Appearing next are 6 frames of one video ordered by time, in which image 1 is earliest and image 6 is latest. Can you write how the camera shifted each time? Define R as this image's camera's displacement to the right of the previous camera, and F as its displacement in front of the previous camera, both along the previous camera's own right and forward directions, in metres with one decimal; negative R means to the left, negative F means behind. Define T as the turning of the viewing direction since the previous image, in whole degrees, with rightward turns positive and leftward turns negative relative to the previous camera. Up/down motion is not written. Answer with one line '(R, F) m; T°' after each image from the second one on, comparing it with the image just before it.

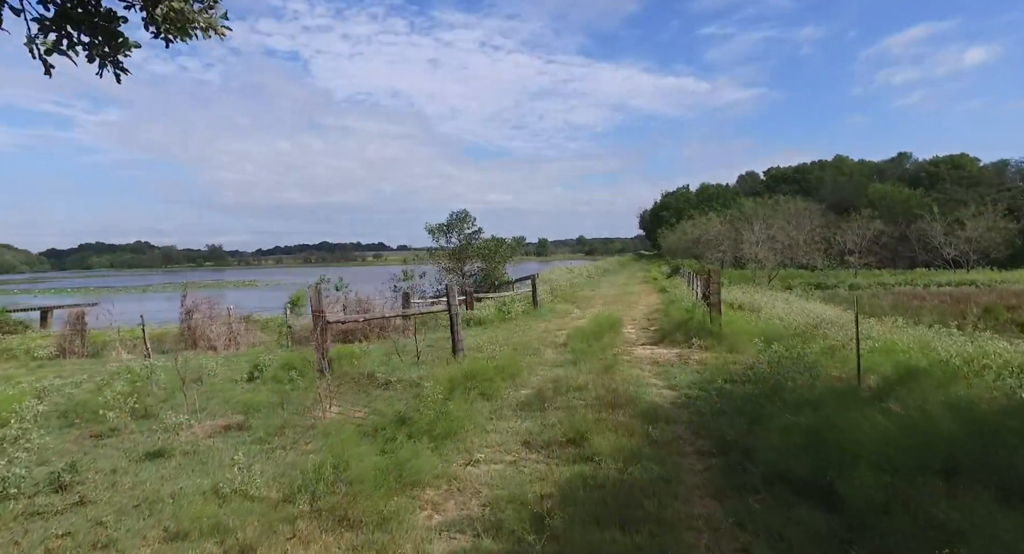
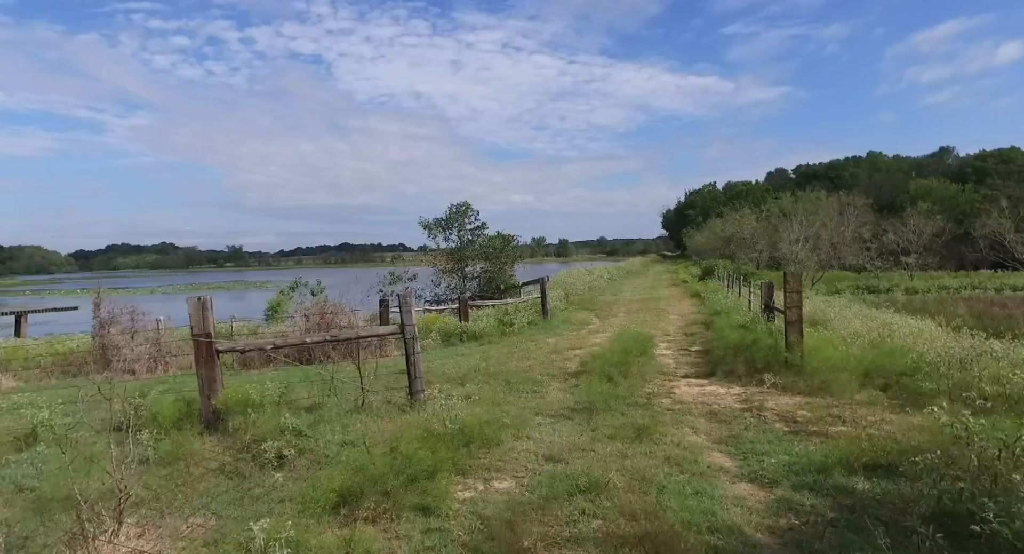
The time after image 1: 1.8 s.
(+0.4, +3.7) m; -2°
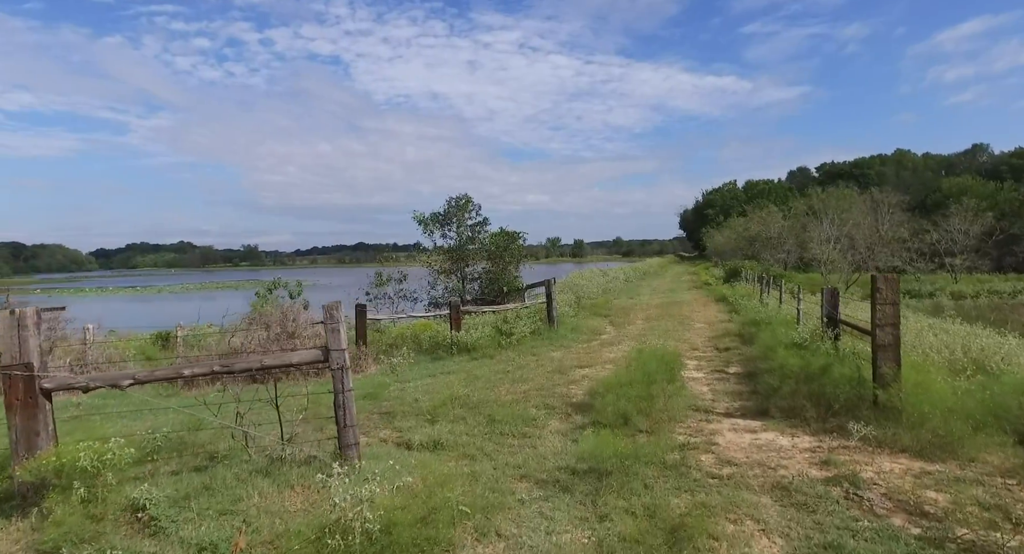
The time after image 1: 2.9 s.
(+0.4, +2.4) m; -1°
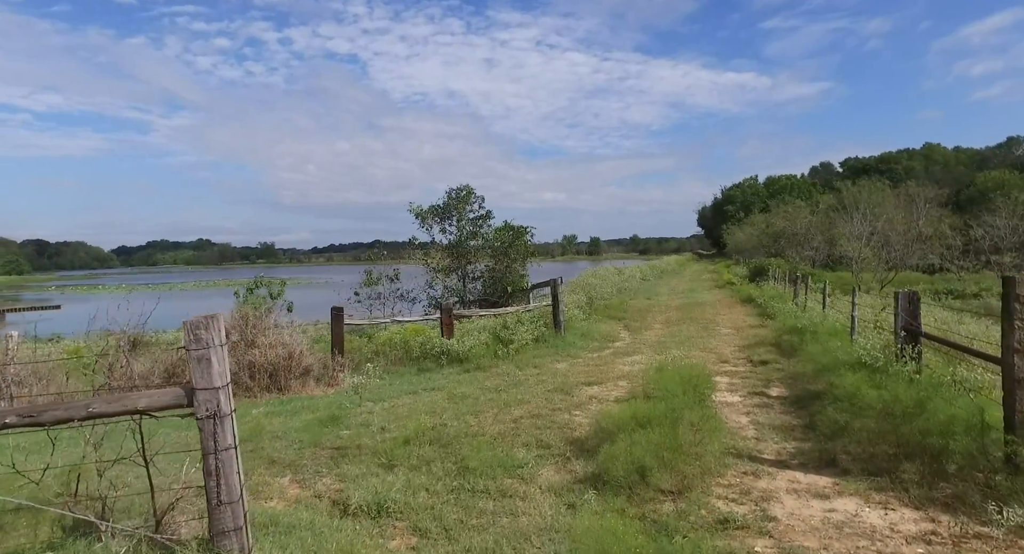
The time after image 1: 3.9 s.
(+0.3, +1.9) m; -1°
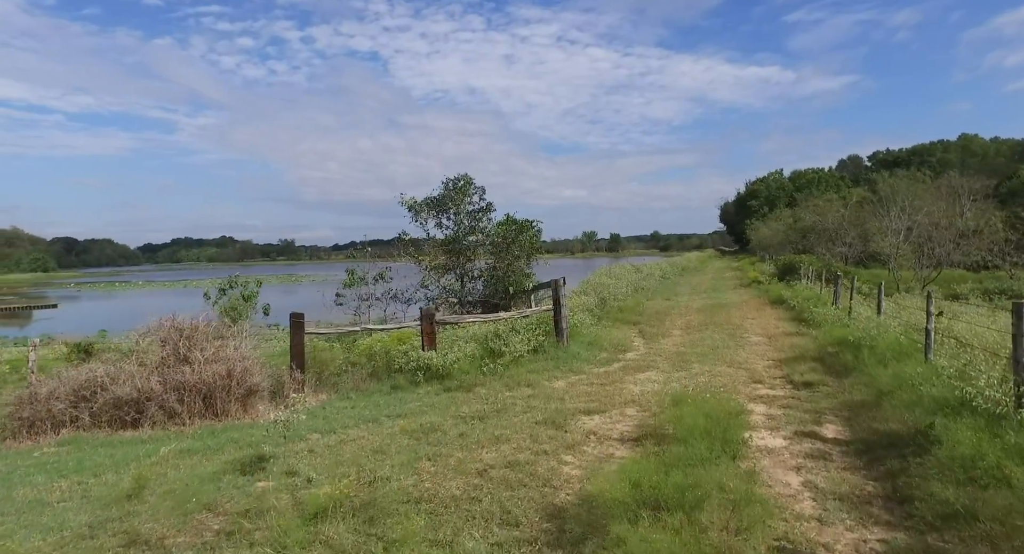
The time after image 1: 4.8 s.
(+0.5, +1.9) m; -2°
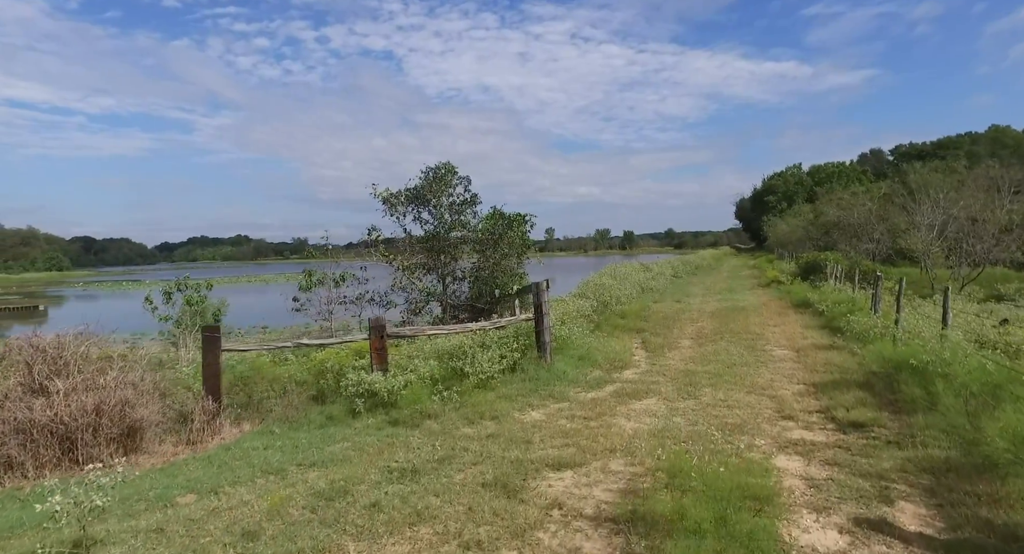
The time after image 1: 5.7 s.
(+0.6, +2.1) m; -1°
